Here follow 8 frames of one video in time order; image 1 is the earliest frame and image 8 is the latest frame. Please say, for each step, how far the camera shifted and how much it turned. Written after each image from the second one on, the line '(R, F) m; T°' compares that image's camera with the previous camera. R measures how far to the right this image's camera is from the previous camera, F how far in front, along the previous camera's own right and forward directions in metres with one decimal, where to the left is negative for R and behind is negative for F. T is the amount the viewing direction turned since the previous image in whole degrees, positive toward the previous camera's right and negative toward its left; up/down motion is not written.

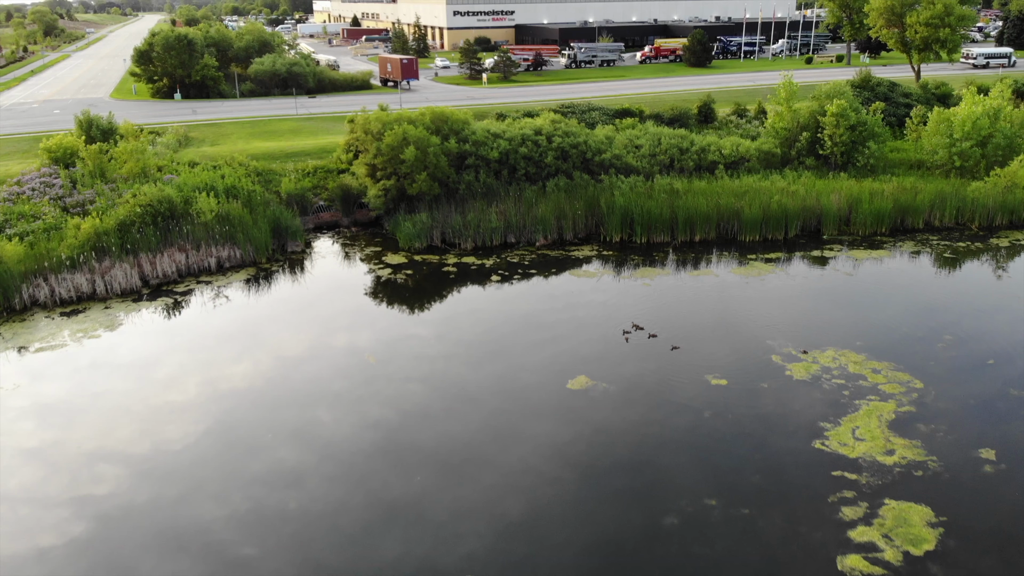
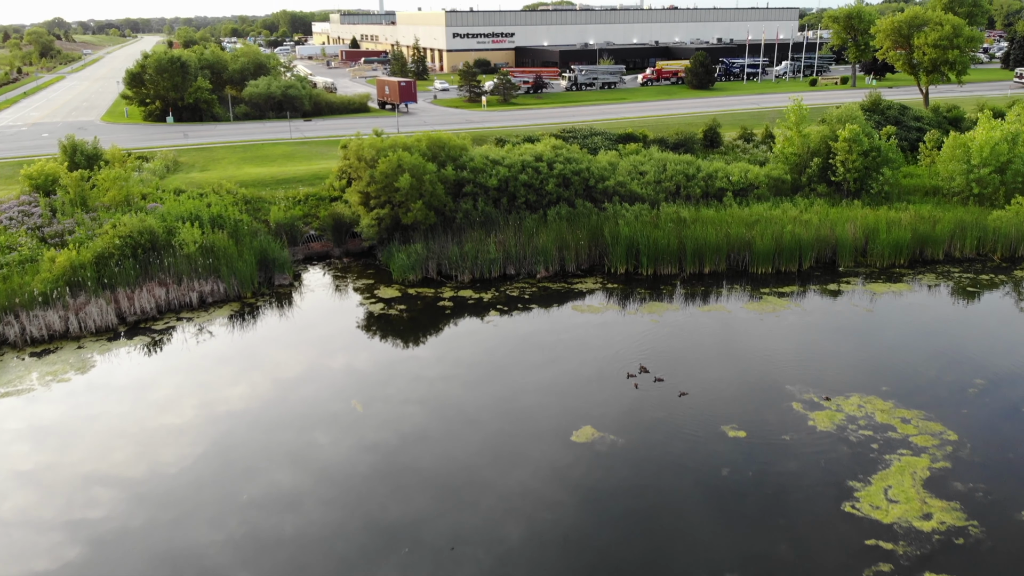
(0.0, +1.1) m; 0°
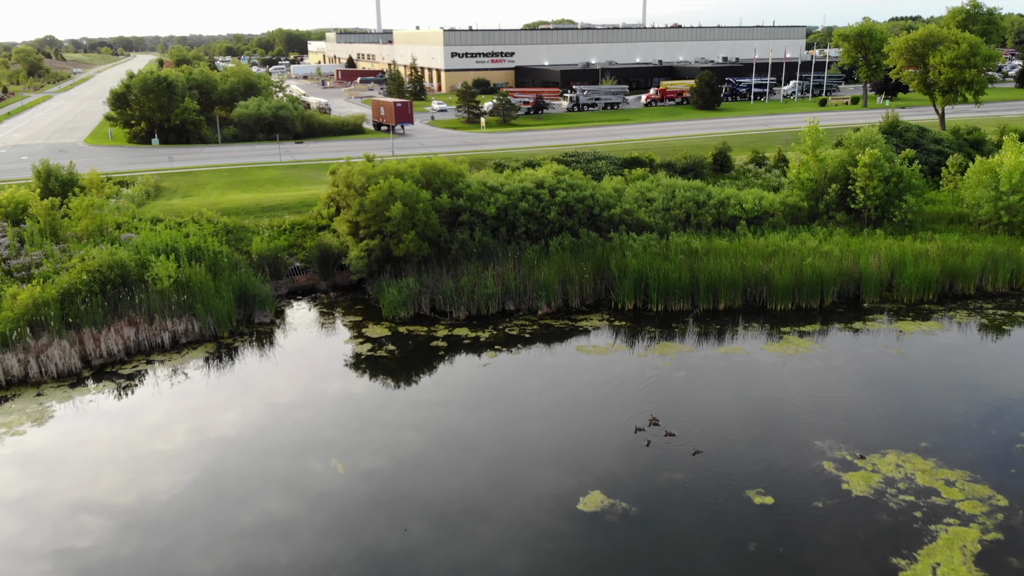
(0.0, +1.4) m; 0°
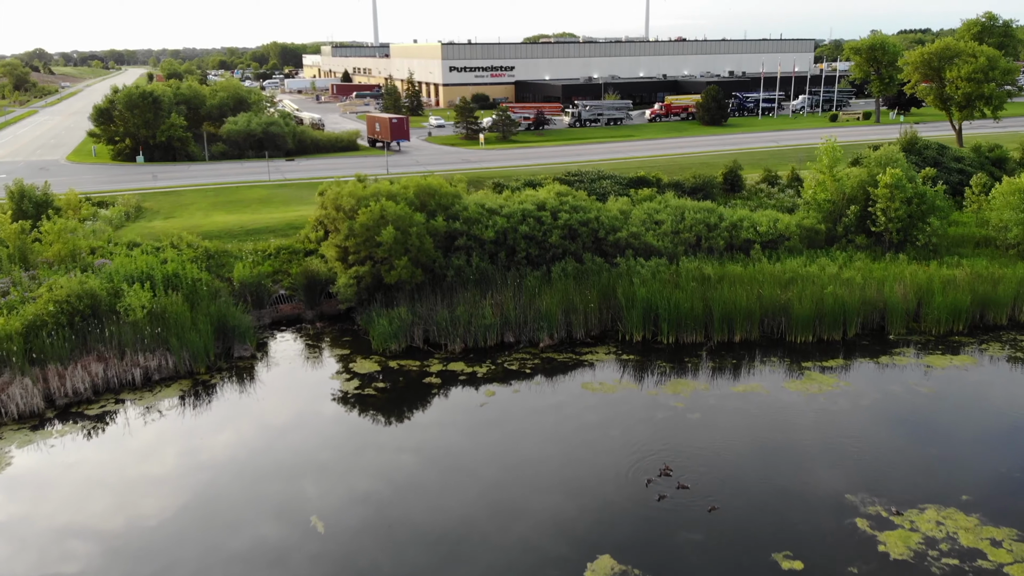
(0.0, +1.3) m; 0°
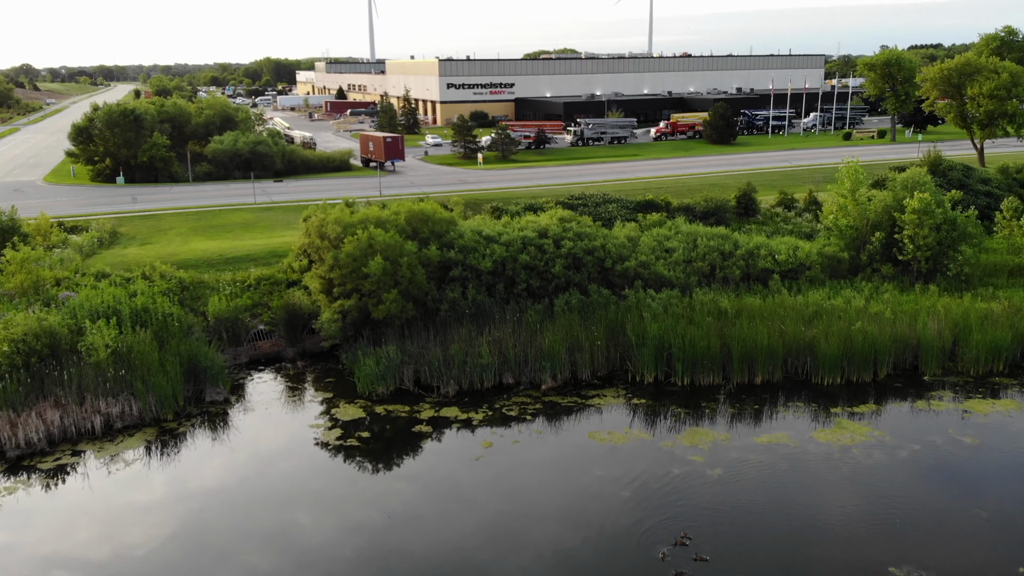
(0.0, +1.5) m; 0°
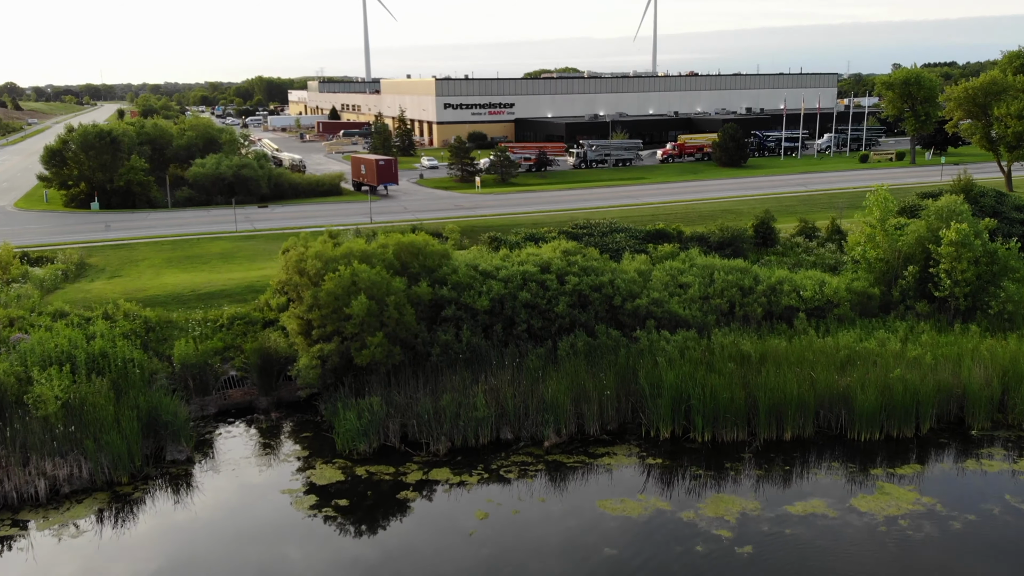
(0.0, +1.7) m; 0°
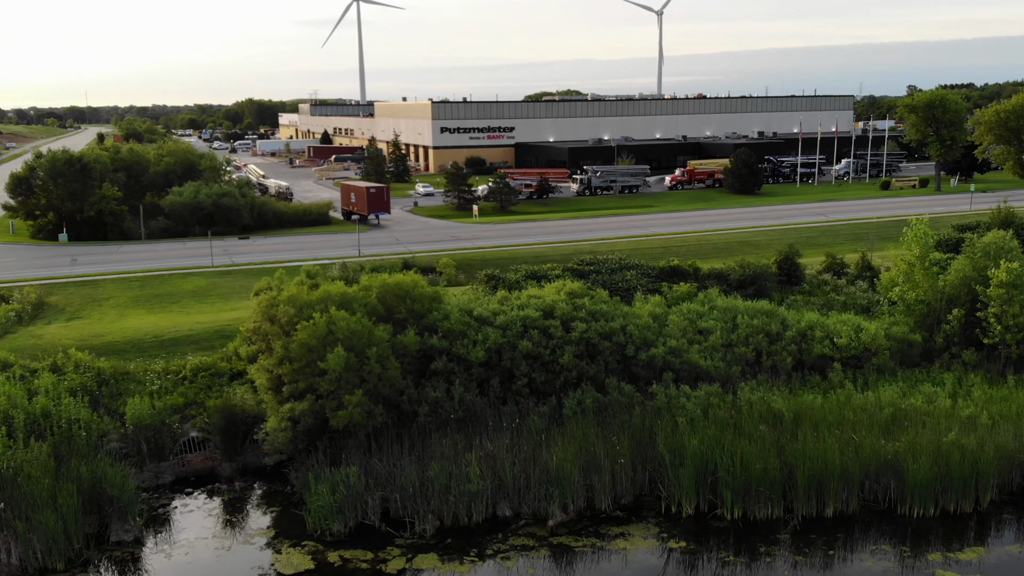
(0.0, +1.8) m; 0°
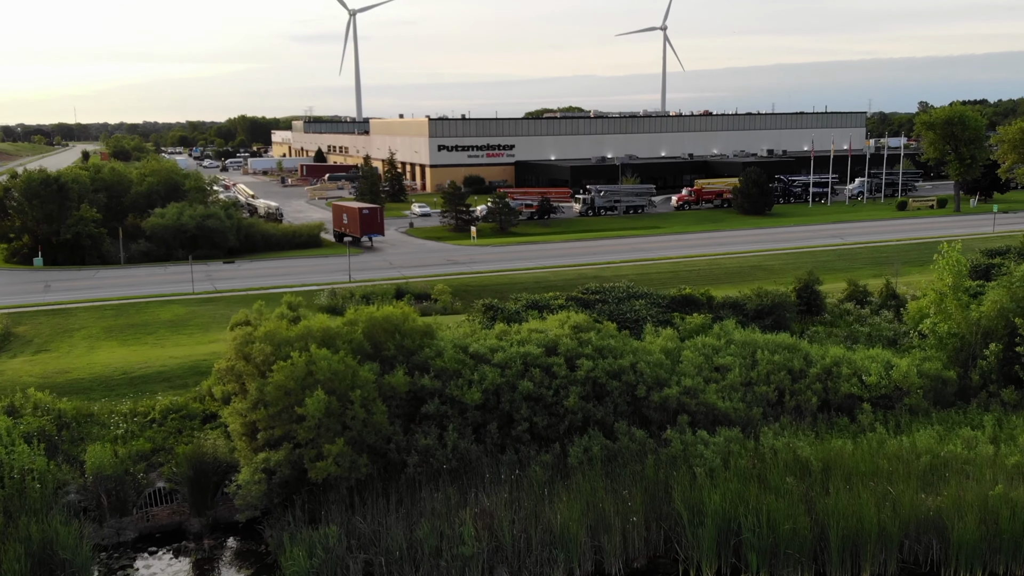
(0.0, +1.2) m; 0°
